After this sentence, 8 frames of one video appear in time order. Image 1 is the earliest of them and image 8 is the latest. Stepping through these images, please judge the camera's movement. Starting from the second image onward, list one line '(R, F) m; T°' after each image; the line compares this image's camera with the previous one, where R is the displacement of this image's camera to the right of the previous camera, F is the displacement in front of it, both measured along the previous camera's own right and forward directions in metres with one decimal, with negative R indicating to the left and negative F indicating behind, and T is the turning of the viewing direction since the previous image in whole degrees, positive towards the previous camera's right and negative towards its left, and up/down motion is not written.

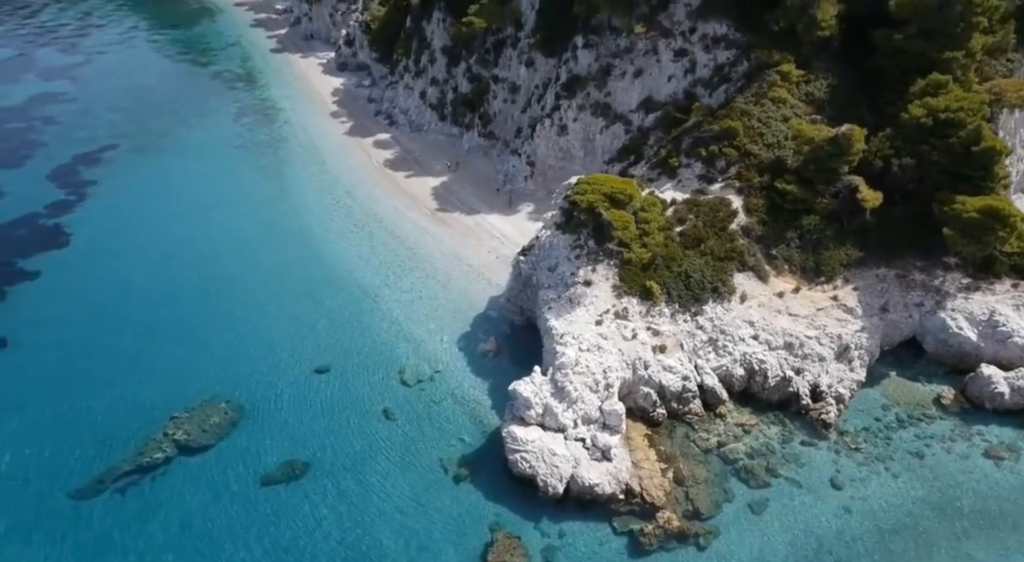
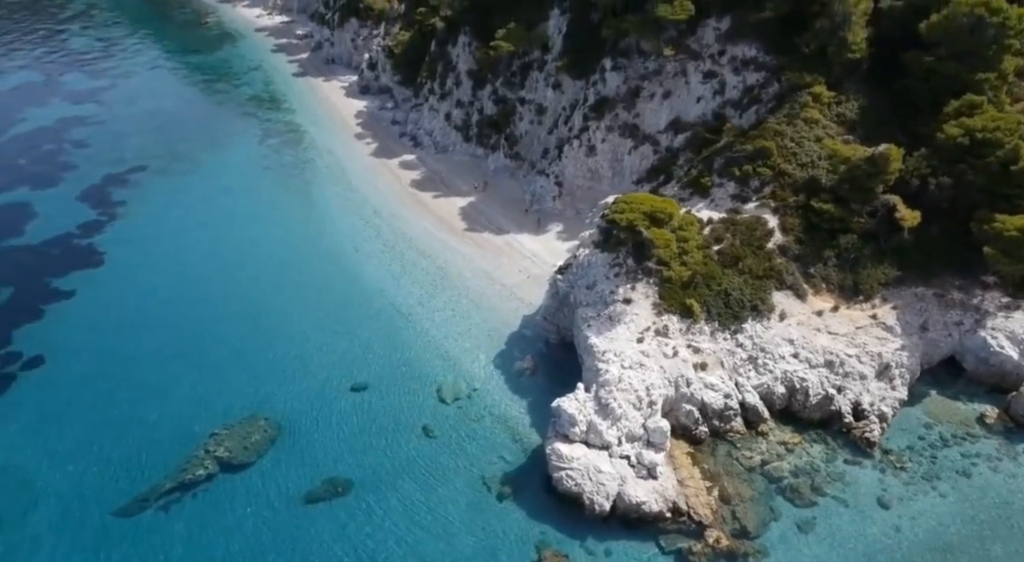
(-1.5, -0.2) m; 0°
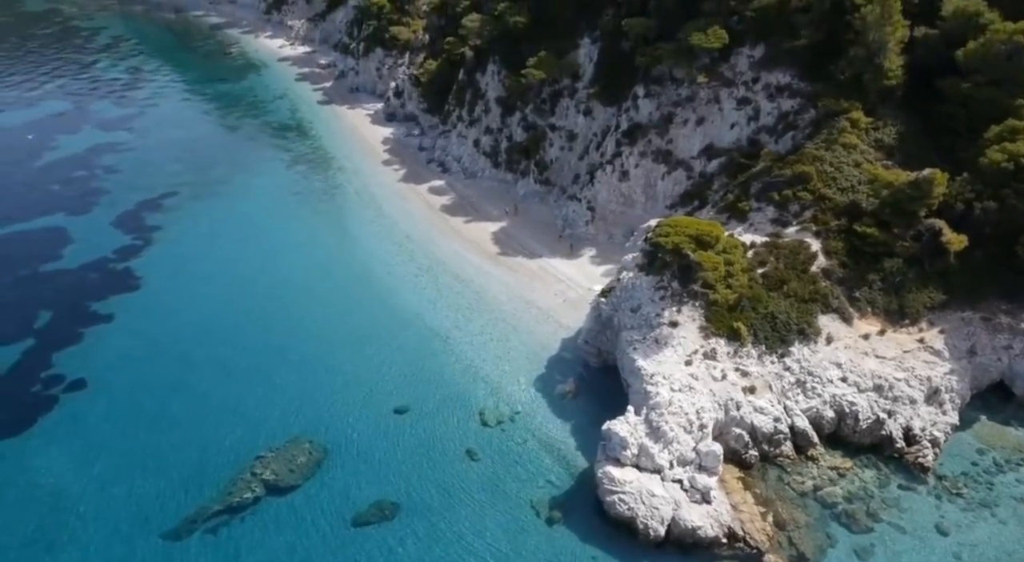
(-1.7, -0.1) m; 0°
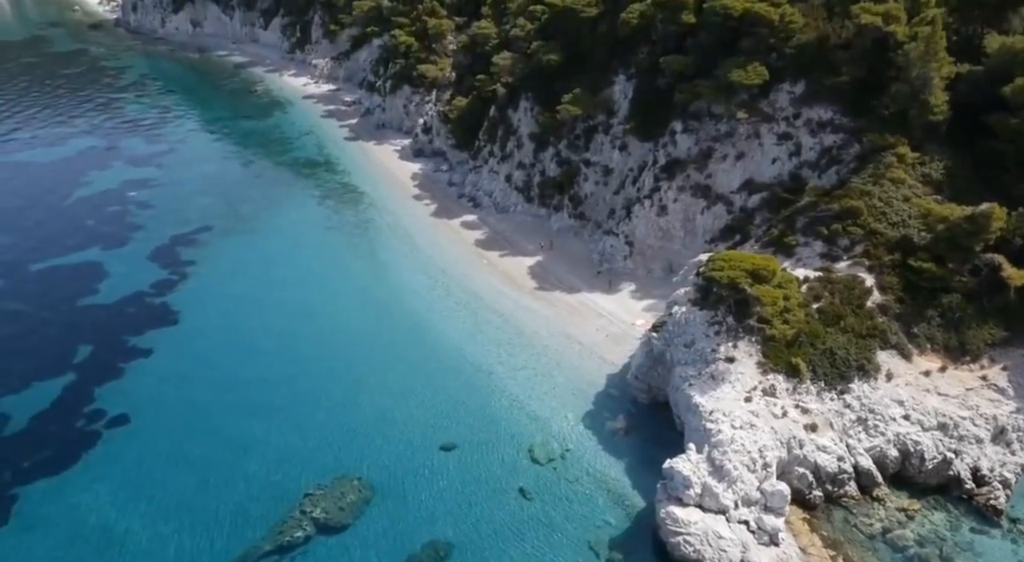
(-1.9, +0.2) m; 0°
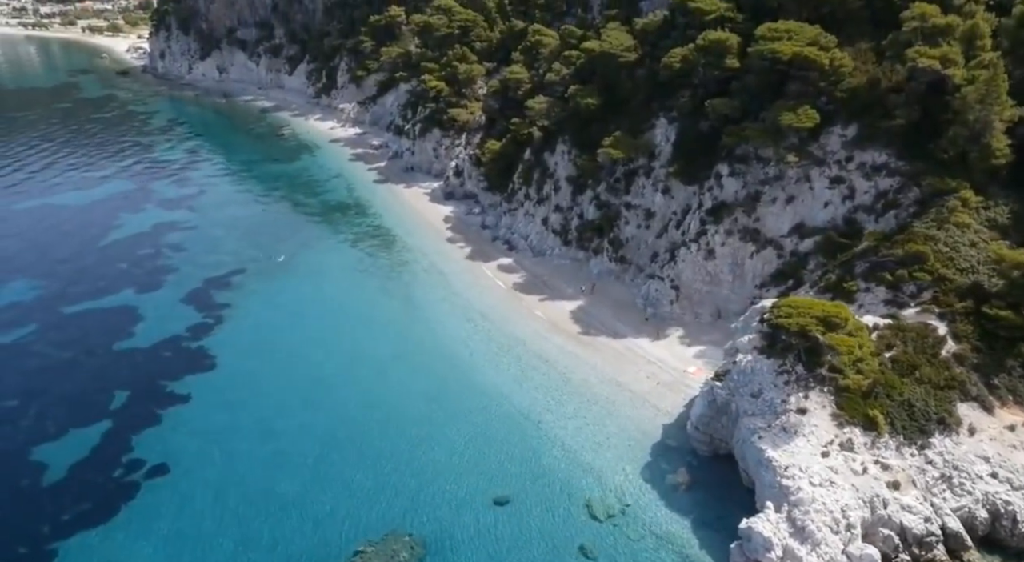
(-2.0, +0.8) m; -1°
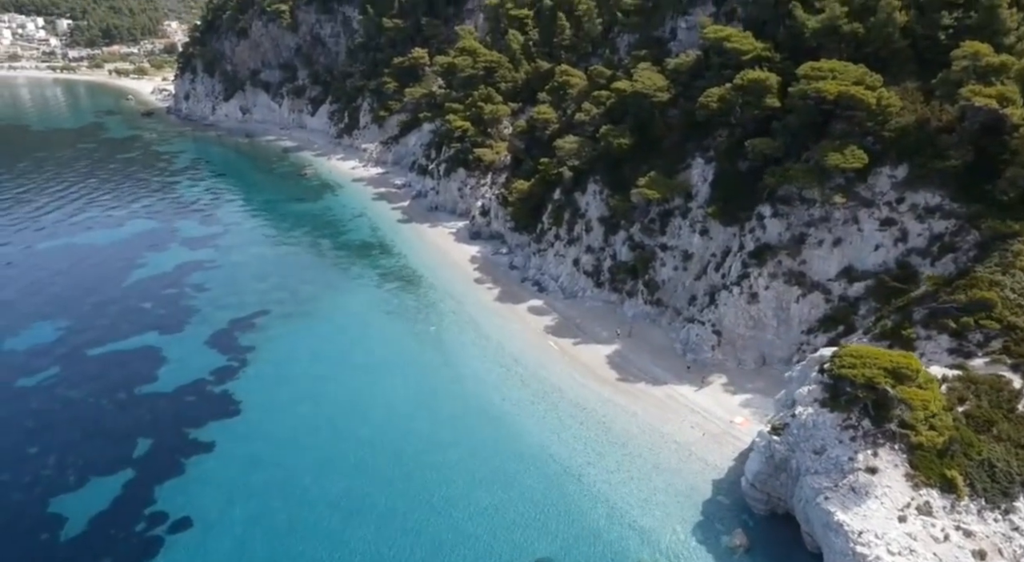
(-1.3, +1.1) m; -1°
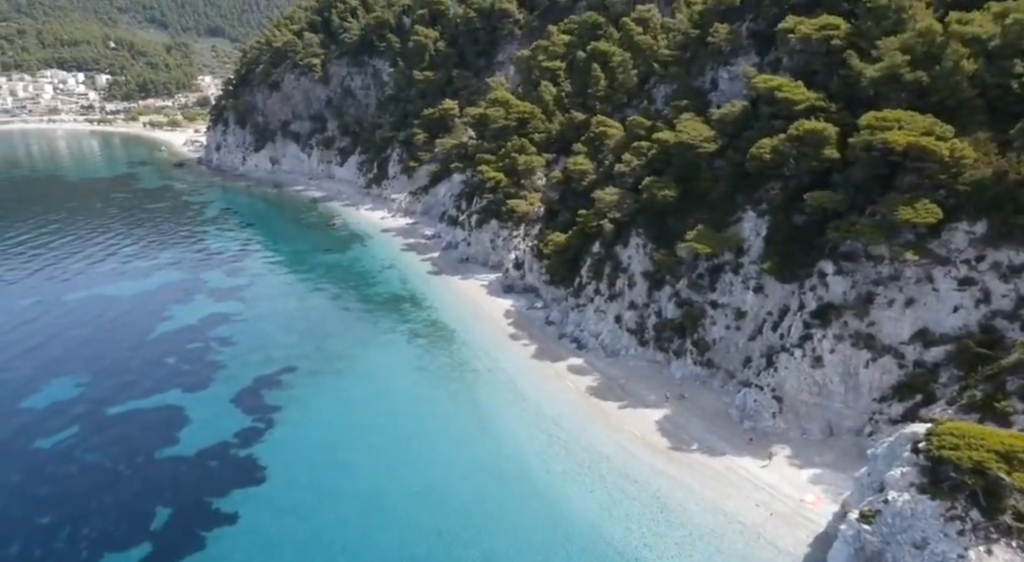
(-1.3, +1.9) m; -2°
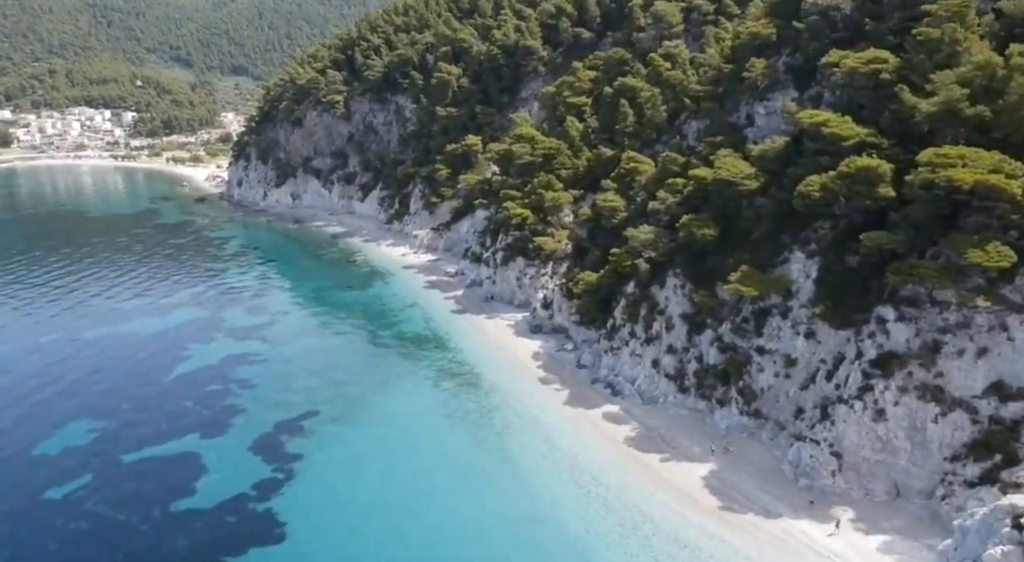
(-1.1, +1.7) m; -1°
